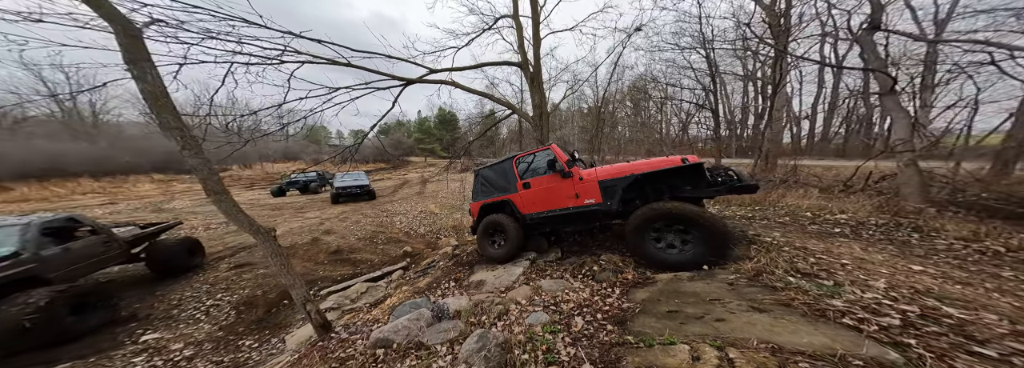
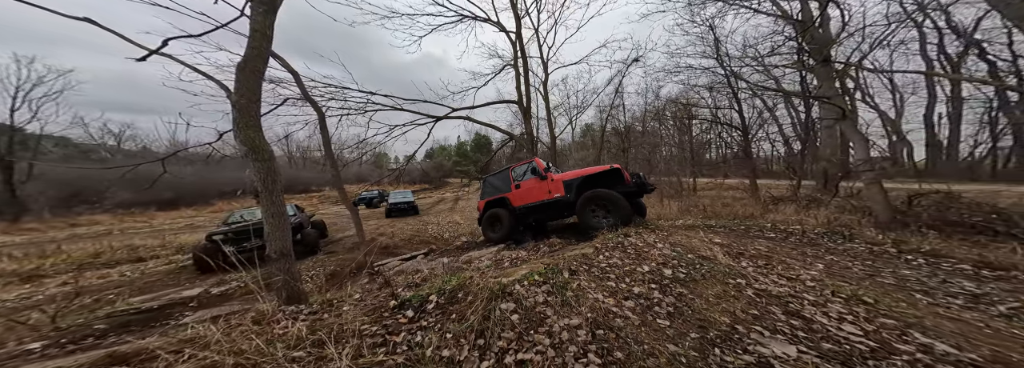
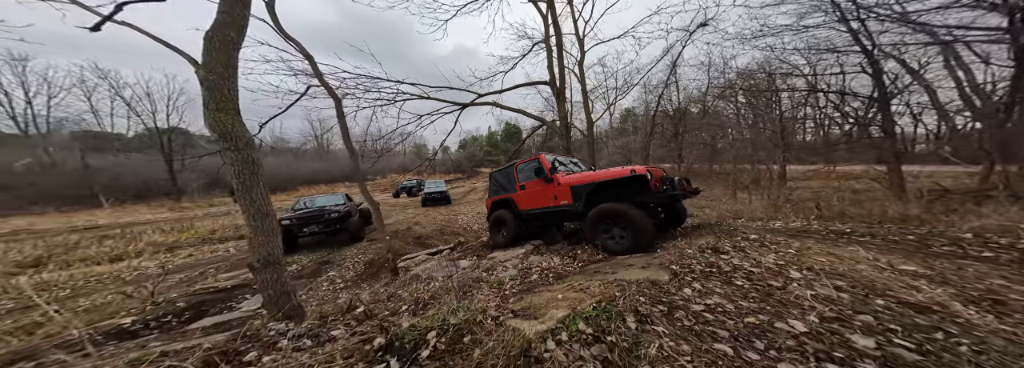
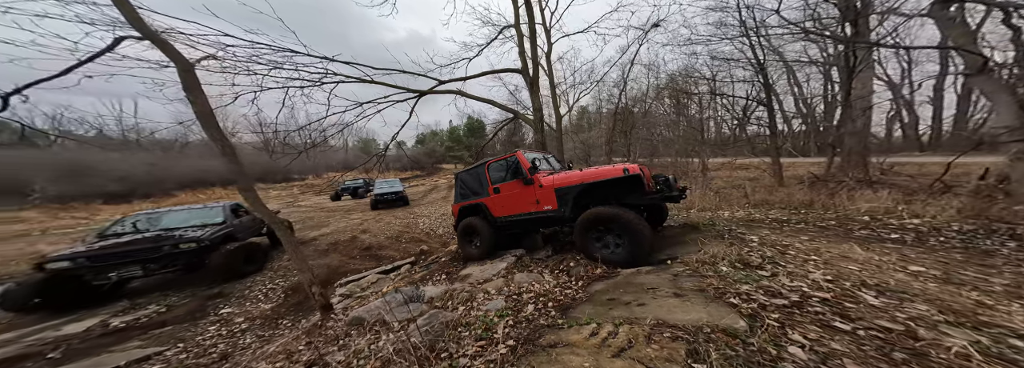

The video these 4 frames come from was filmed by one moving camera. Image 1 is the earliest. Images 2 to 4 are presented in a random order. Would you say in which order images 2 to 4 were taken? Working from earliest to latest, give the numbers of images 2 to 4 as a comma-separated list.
4, 3, 2
